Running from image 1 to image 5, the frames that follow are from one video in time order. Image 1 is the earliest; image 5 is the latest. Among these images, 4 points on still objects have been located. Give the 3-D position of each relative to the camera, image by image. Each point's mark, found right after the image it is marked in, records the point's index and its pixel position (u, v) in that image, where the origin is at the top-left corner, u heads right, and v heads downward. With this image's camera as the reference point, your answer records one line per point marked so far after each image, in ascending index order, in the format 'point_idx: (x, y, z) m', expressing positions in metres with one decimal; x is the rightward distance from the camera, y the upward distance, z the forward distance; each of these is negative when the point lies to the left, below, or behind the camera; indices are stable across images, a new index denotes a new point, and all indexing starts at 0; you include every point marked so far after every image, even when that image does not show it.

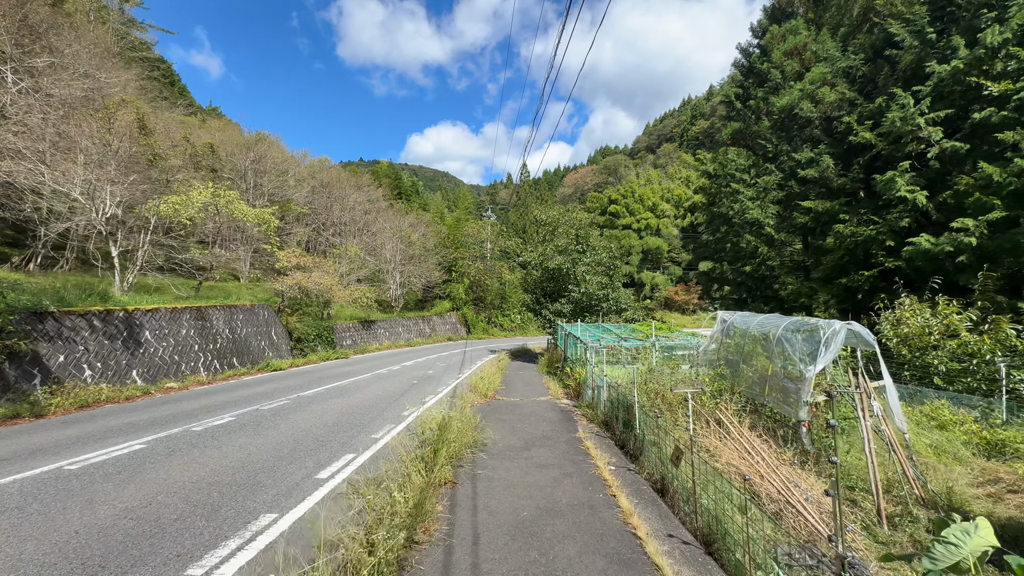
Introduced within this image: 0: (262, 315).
0: (-10.2, -1.1, +18.3) m
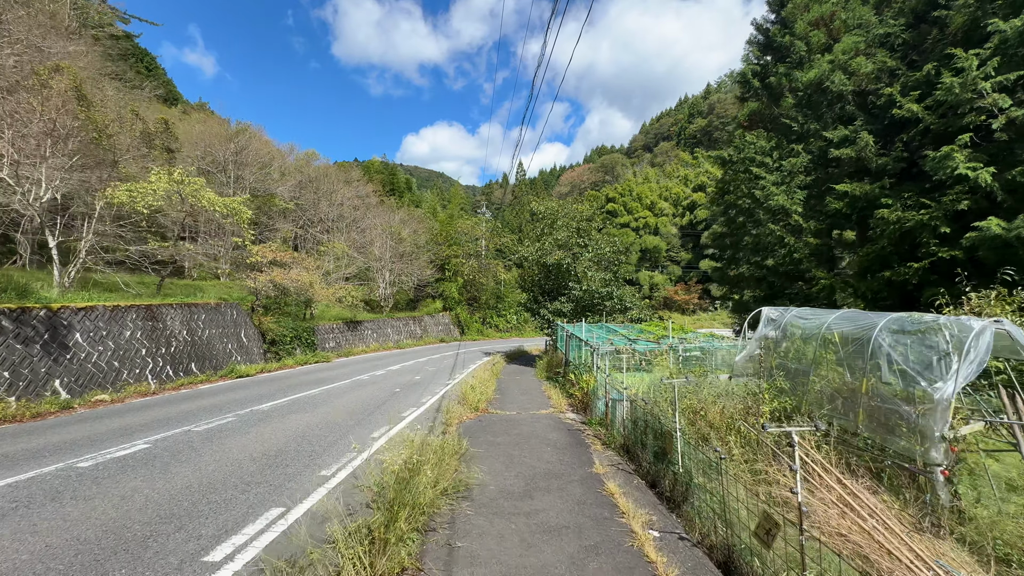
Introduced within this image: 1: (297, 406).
0: (-10.3, -1.0, +16.5) m
1: (-4.6, -2.6, +9.7) m
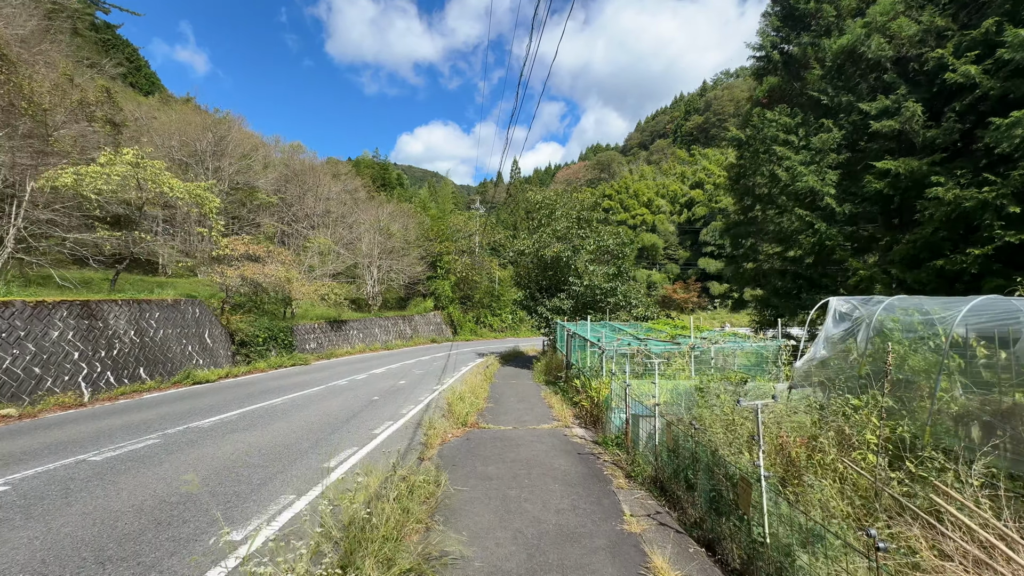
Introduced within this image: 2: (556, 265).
0: (-10.5, -0.8, +14.7) m
1: (-4.7, -2.4, +8.0) m
2: (+1.9, +1.0, +19.7) m
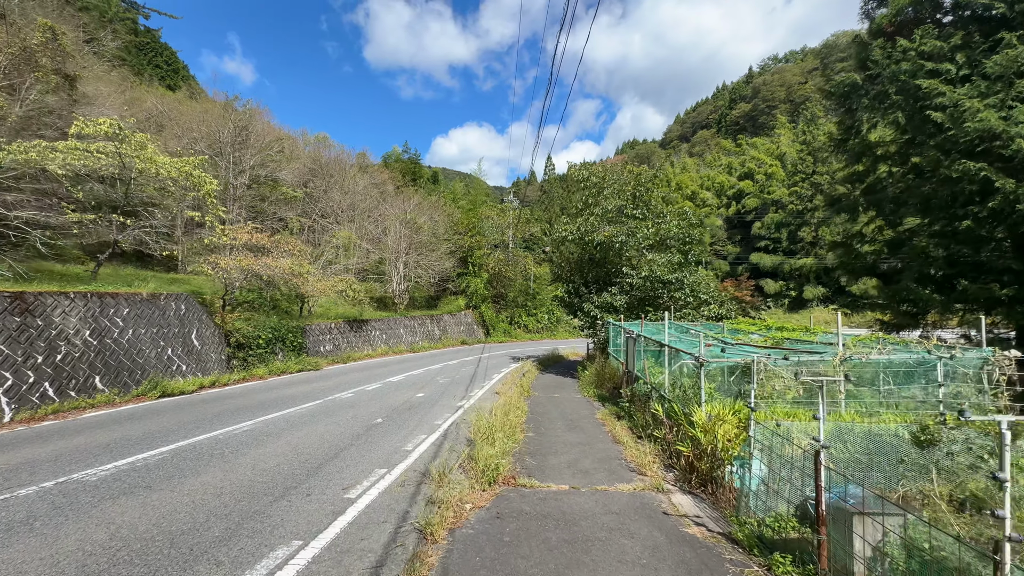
0: (-9.3, -0.6, +12.4) m
1: (-4.1, -2.1, +5.3) m
2: (+3.4, +1.3, +16.4) m
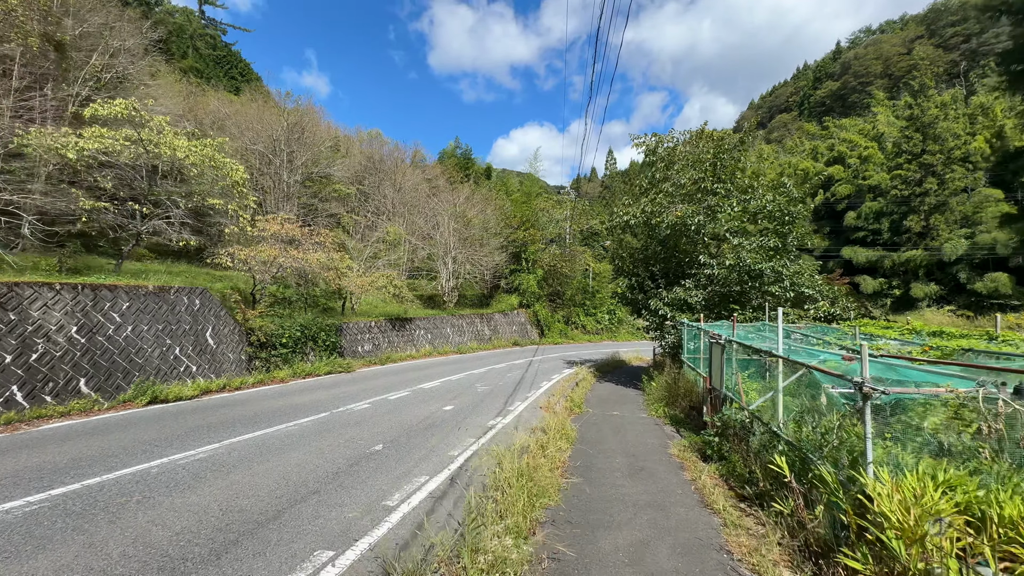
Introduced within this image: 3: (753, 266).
0: (-8.2, -0.4, +11.3) m
1: (-3.9, -1.9, +3.5) m
2: (+5.0, +1.5, +13.6) m
3: (+6.4, +0.6, +12.0) m
